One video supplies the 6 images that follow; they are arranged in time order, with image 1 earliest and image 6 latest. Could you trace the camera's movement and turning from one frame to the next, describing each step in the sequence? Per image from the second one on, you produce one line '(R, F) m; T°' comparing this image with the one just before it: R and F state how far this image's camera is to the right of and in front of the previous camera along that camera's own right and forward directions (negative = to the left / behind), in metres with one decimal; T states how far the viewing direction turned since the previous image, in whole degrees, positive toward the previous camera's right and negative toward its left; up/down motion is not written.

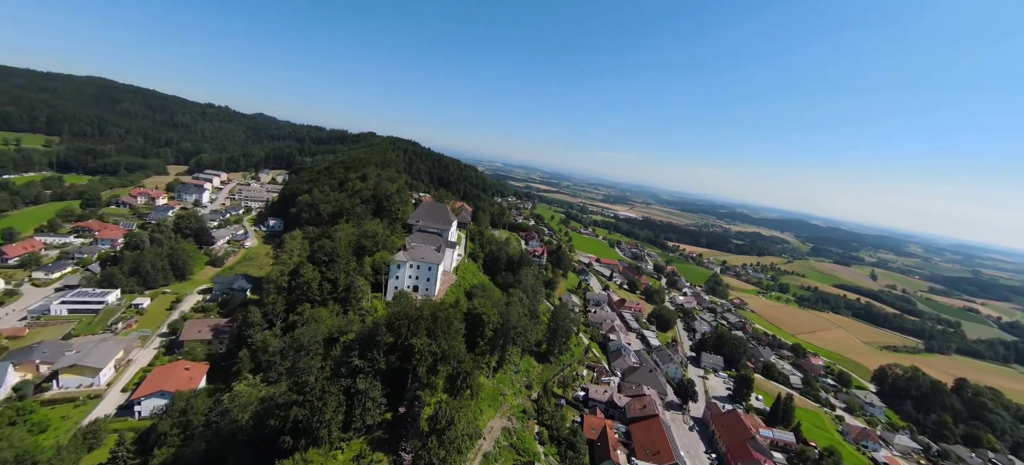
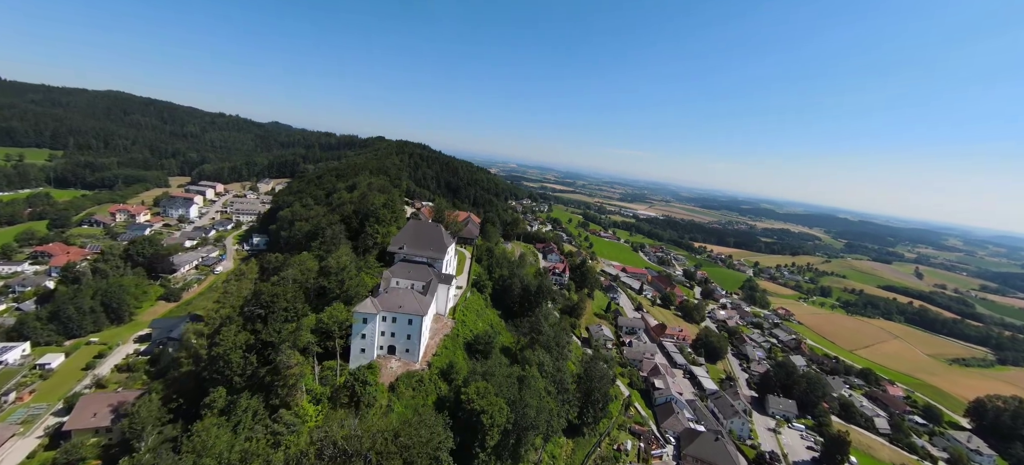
(+0.1, +11.2) m; -3°
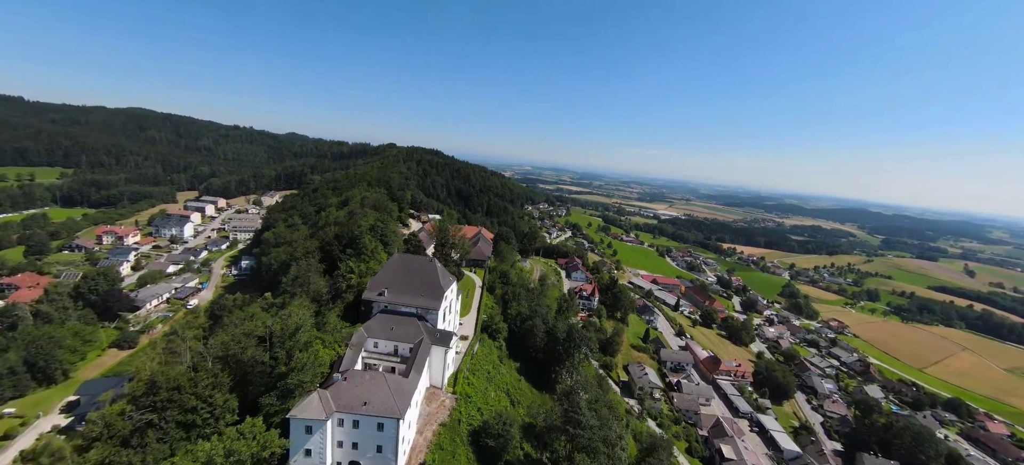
(-0.2, +9.2) m; -3°
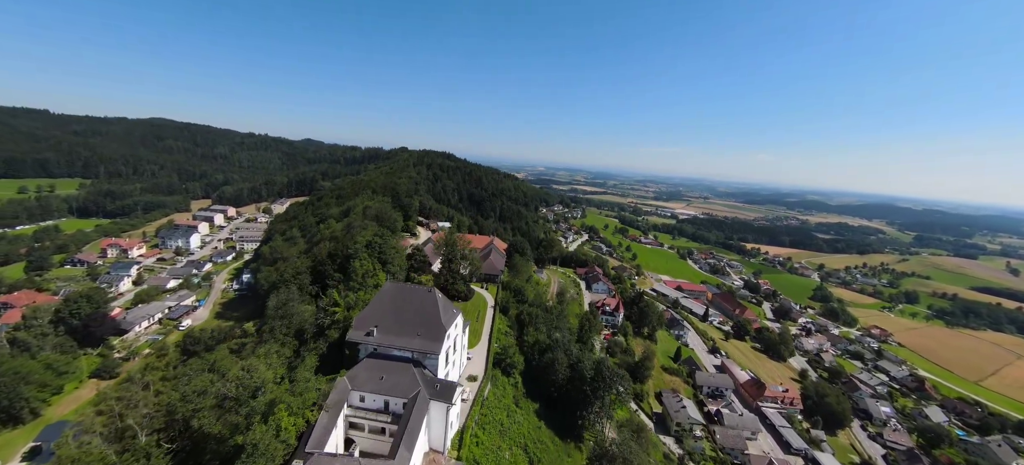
(-0.1, +4.6) m; -2°
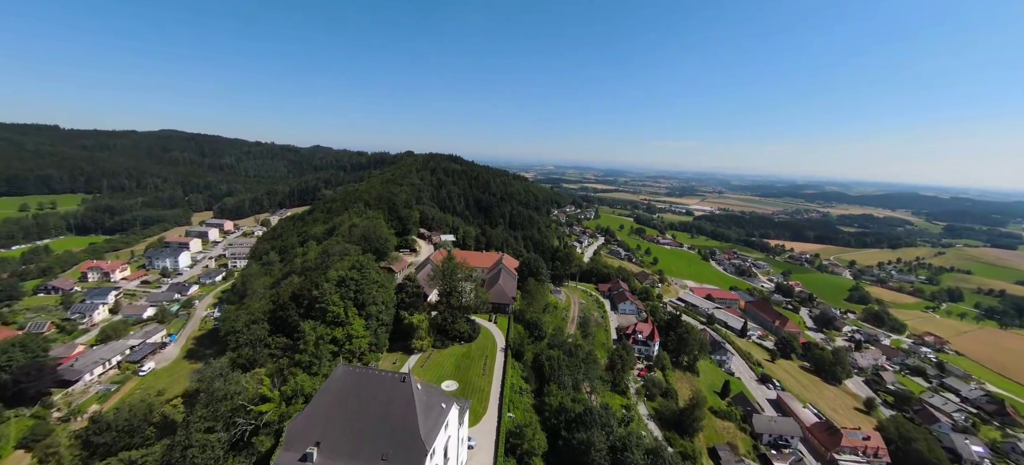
(-0.1, +7.3) m; -2°
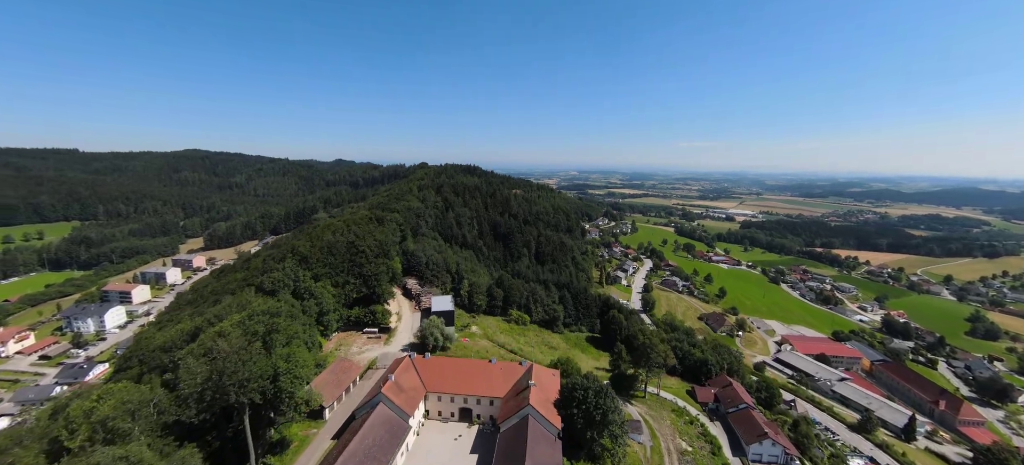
(-0.6, +21.3) m; -4°
